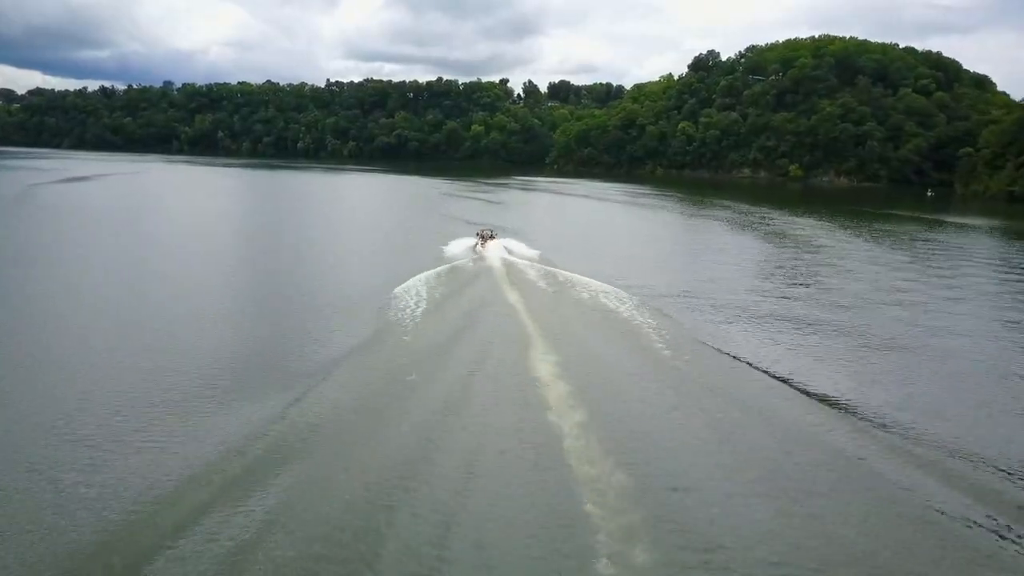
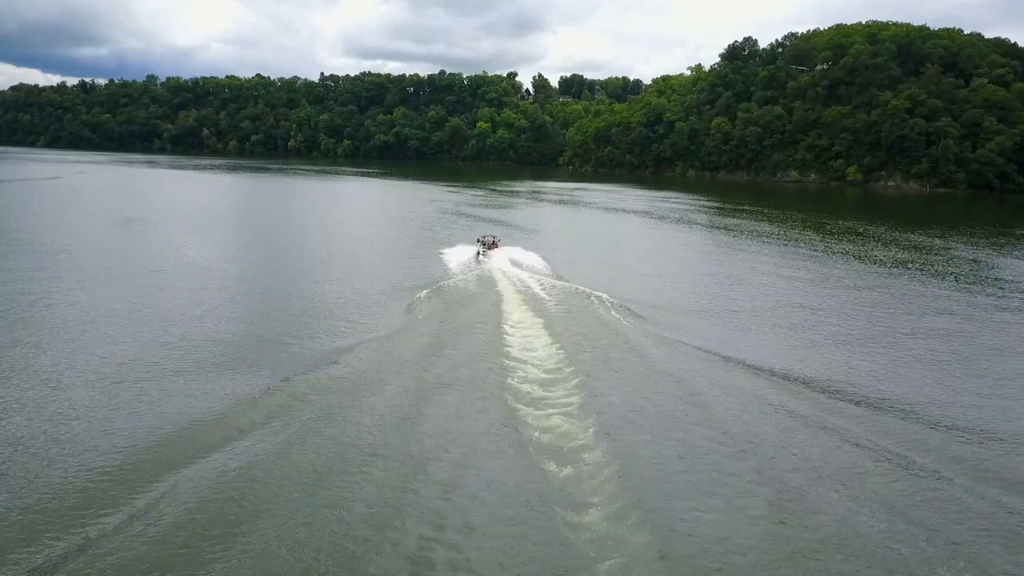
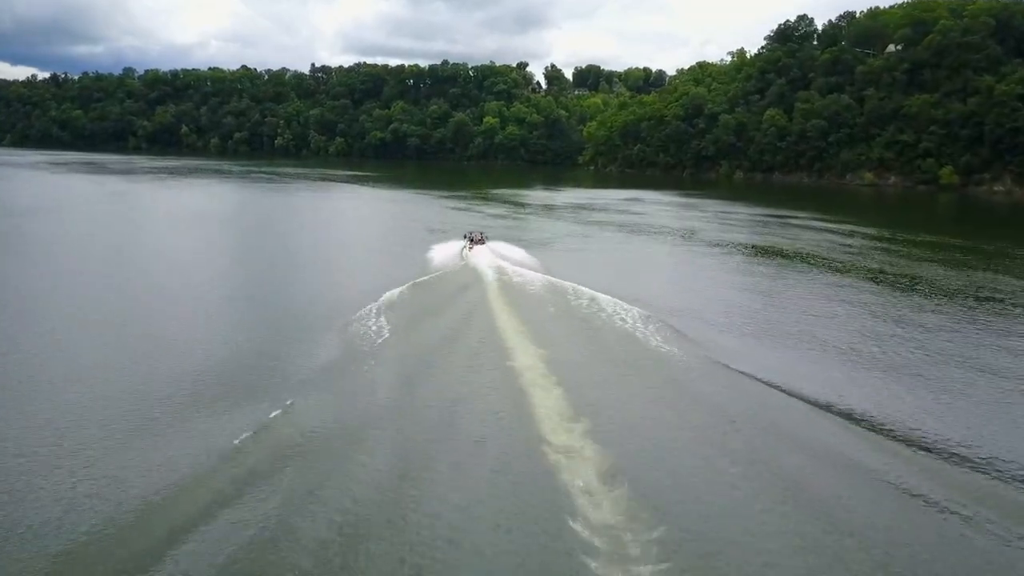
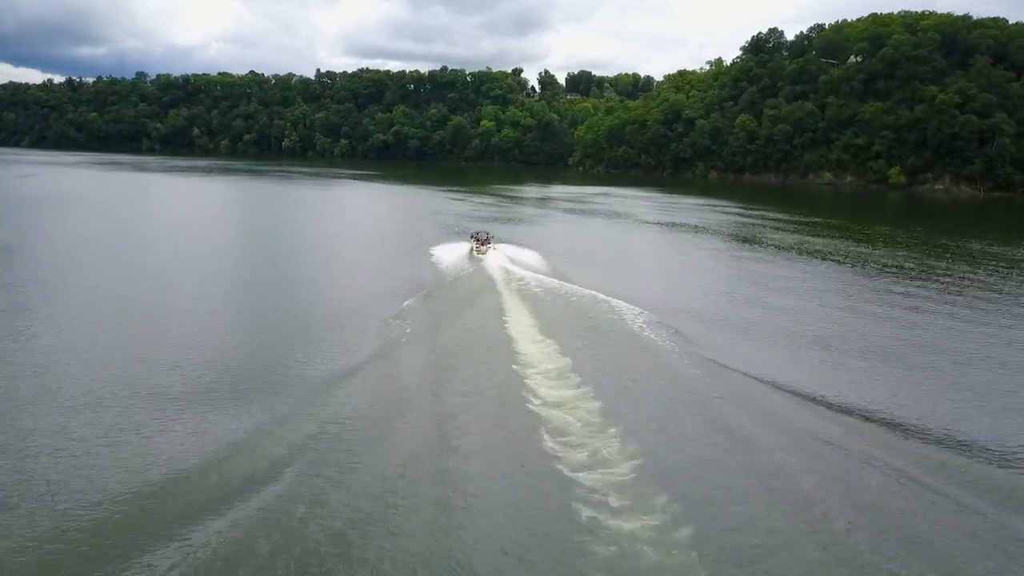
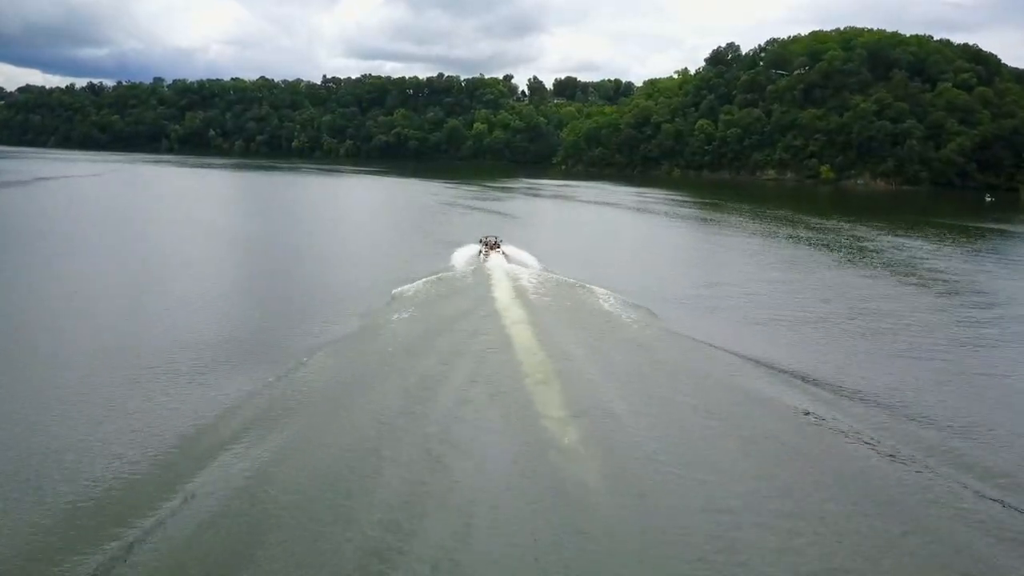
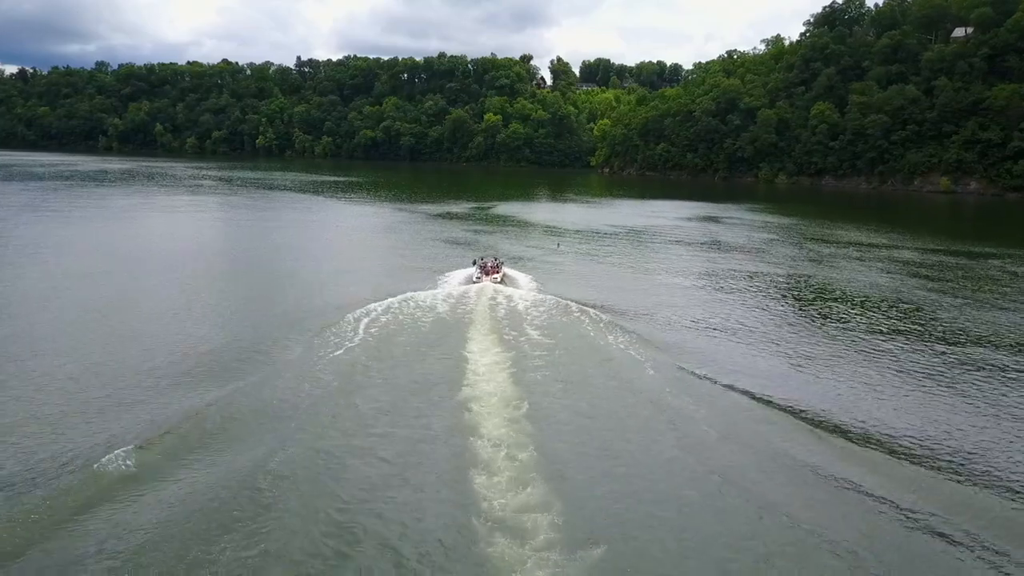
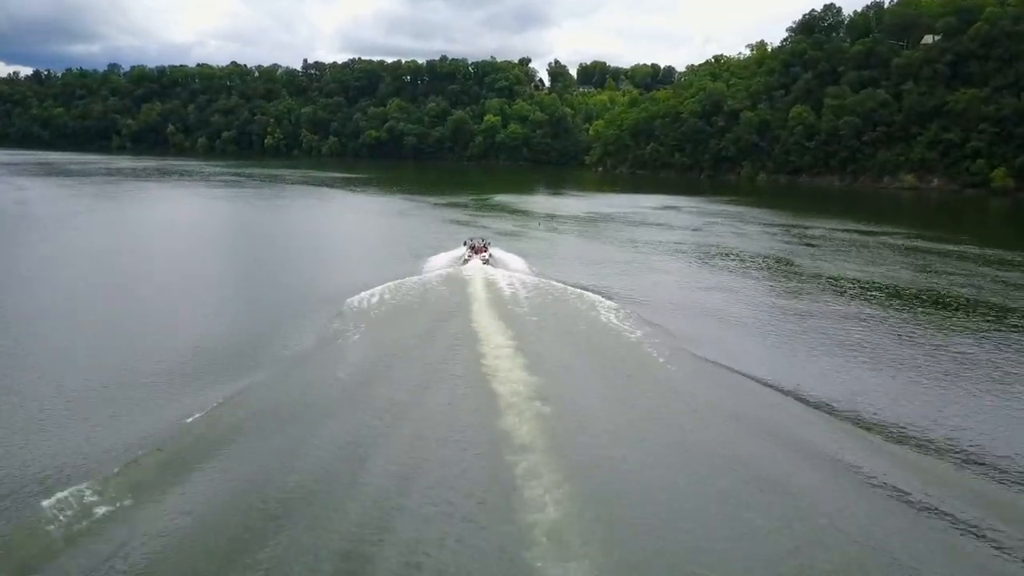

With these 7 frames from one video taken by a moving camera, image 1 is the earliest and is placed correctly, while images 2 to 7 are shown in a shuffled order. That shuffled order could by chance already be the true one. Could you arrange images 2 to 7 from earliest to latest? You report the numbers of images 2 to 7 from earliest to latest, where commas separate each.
5, 2, 4, 3, 7, 6
